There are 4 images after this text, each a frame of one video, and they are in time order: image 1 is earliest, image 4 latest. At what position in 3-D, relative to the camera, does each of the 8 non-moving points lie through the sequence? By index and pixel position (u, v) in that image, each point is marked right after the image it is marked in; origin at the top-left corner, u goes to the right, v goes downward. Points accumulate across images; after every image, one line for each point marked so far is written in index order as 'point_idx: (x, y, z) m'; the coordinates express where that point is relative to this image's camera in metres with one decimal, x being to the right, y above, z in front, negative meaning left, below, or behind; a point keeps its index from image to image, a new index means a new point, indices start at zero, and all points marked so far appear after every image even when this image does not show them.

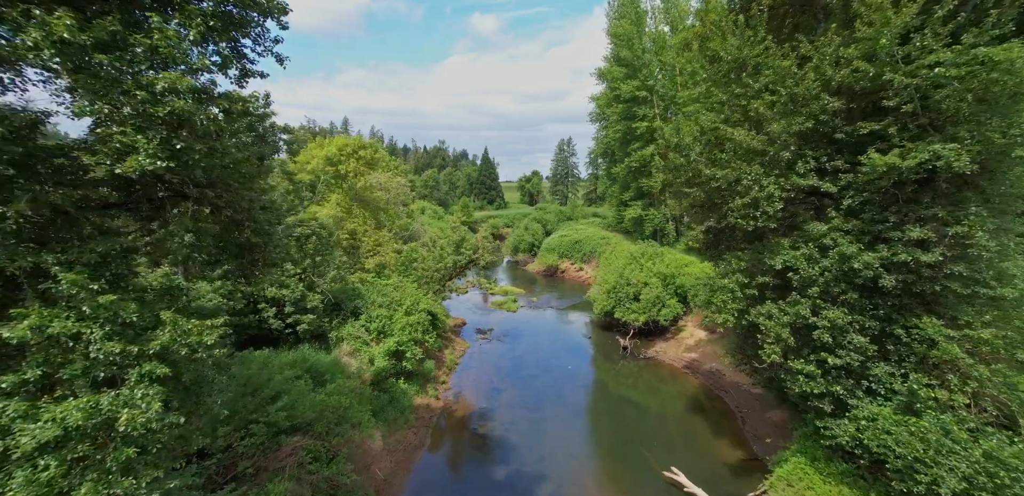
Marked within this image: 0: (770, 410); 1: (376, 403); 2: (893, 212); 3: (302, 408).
0: (+9.0, -5.7, +18.3) m
1: (-4.6, -5.2, +17.4) m
2: (+8.2, +0.8, +11.2) m
3: (-5.1, -3.9, +12.6) m
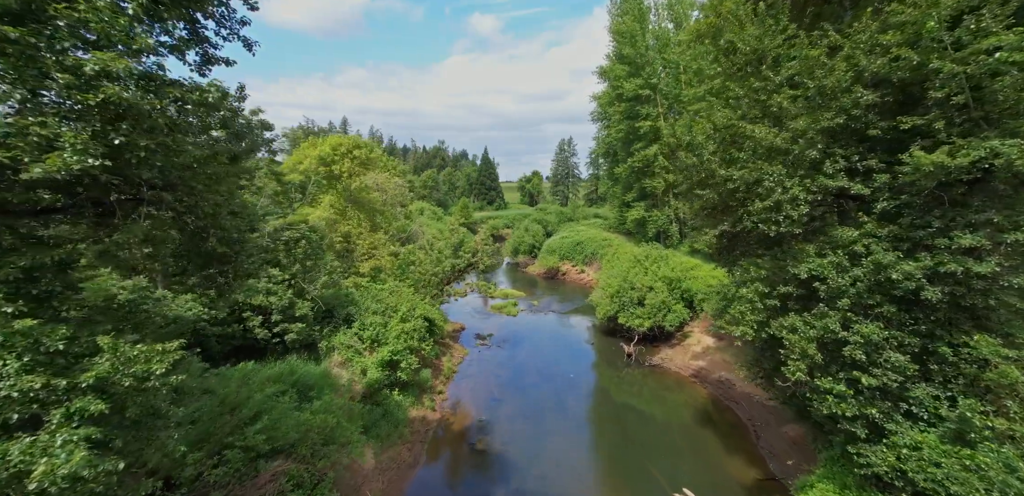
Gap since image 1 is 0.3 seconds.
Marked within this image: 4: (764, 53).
0: (+9.0, -5.8, +17.3) m
1: (-4.5, -5.3, +16.4) m
2: (+8.2, +0.6, +10.2) m
3: (-5.1, -4.0, +11.7) m
4: (+6.6, +5.1, +13.6) m
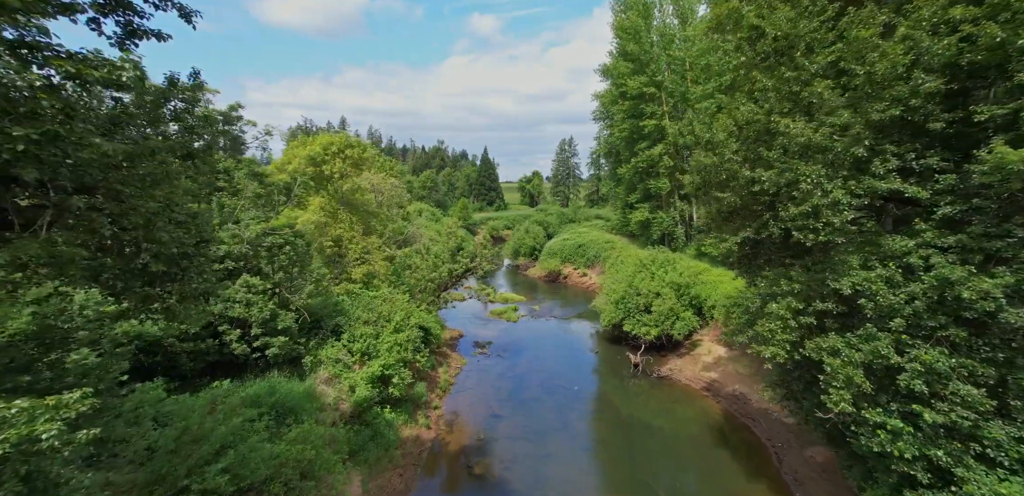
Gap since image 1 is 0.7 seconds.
0: (+9.1, -6.0, +16.0) m
1: (-4.5, -5.5, +15.1) m
2: (+8.3, +0.4, +8.9) m
3: (-5.1, -4.2, +10.3) m
4: (+6.6, +4.9, +12.3) m
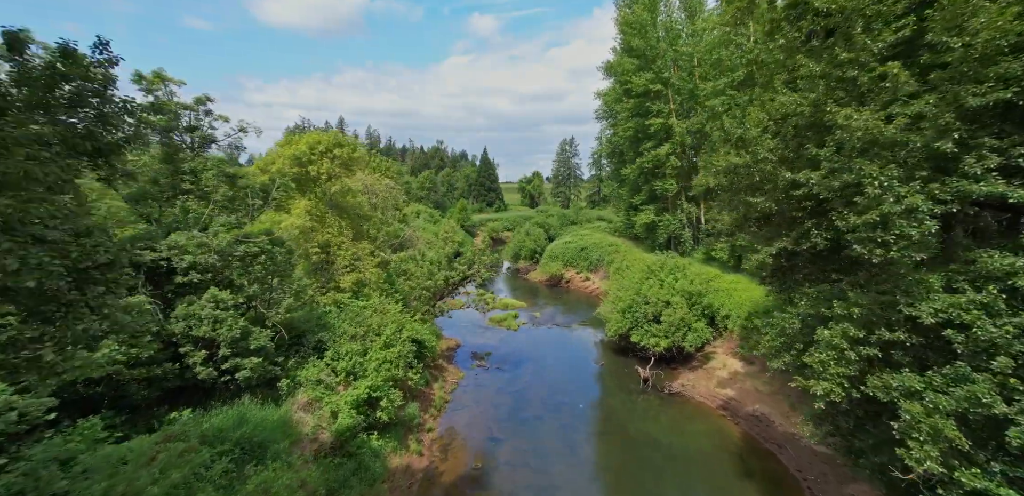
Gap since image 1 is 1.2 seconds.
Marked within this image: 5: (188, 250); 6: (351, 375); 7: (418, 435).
0: (+9.1, -6.3, +14.2) m
1: (-4.5, -5.8, +13.4) m
2: (+8.3, +0.2, +7.1) m
3: (-5.0, -4.5, +8.6) m
4: (+6.7, +4.6, +10.6) m
5: (-8.3, -0.1, +13.5) m
6: (-5.1, -4.0, +16.7) m
7: (-3.3, -6.5, +18.4) m
